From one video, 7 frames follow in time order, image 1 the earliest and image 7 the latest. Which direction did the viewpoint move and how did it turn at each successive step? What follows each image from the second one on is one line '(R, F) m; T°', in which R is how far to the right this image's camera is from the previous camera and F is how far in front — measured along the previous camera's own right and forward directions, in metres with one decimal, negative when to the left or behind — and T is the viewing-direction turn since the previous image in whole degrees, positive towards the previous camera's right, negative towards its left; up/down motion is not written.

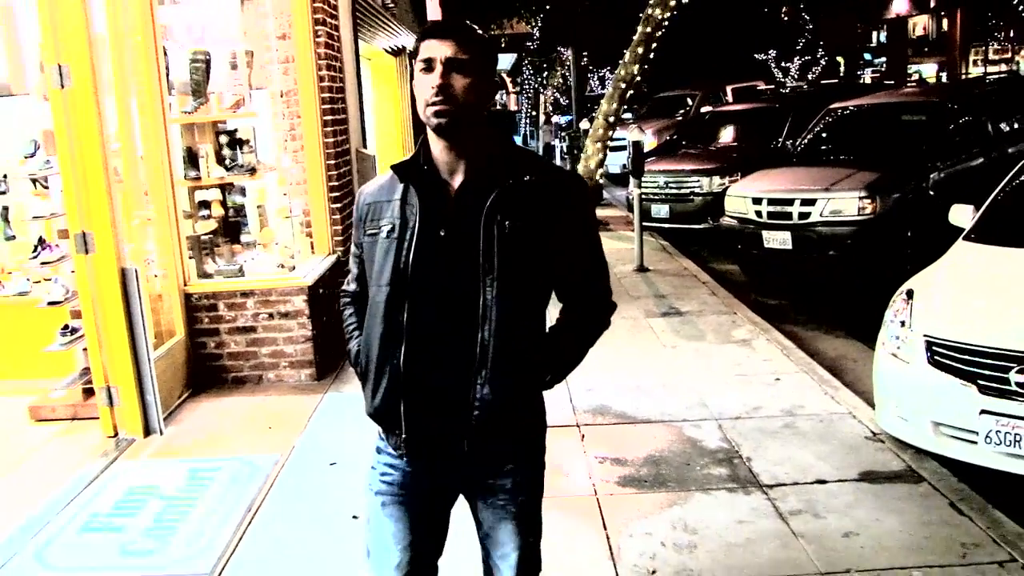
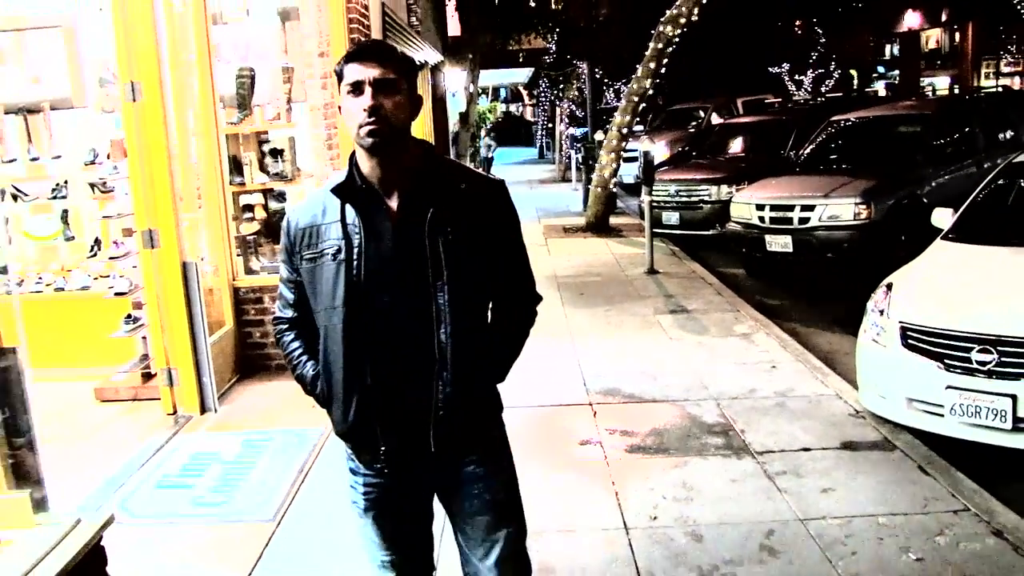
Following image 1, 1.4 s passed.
(0.0, -0.6) m; -1°
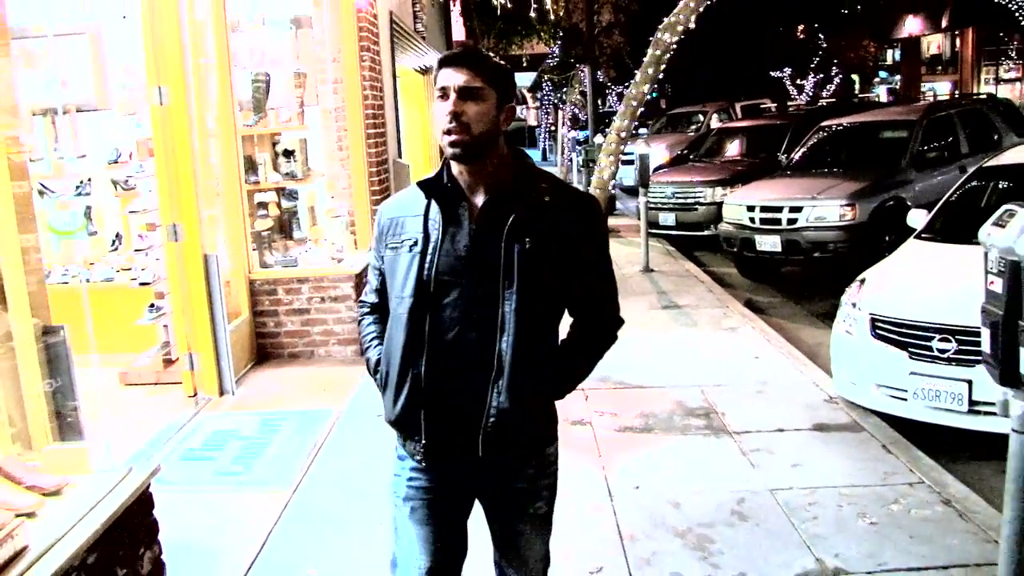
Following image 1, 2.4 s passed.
(0.0, -0.4) m; 0°
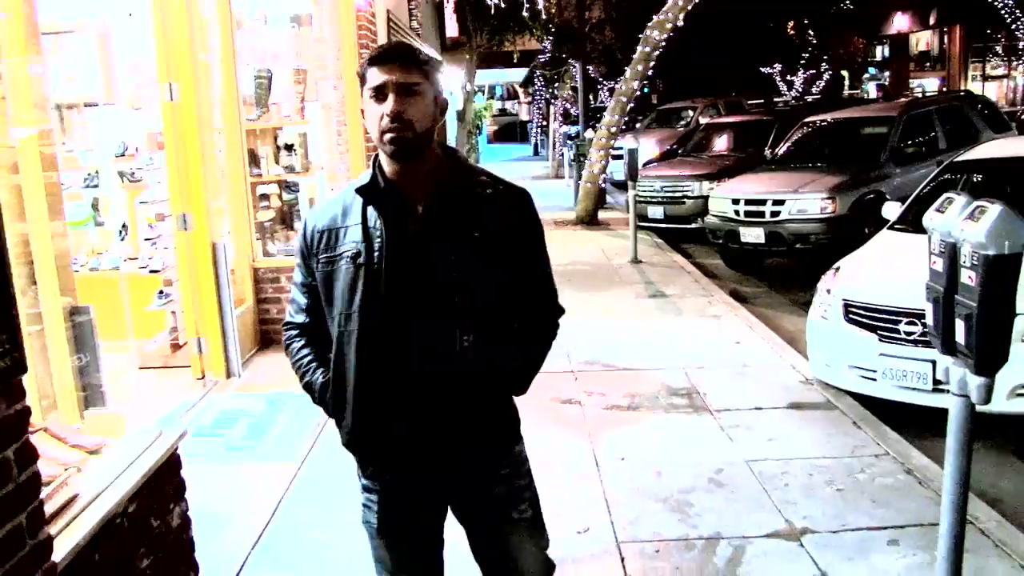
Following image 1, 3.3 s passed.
(0.0, -0.3) m; +1°
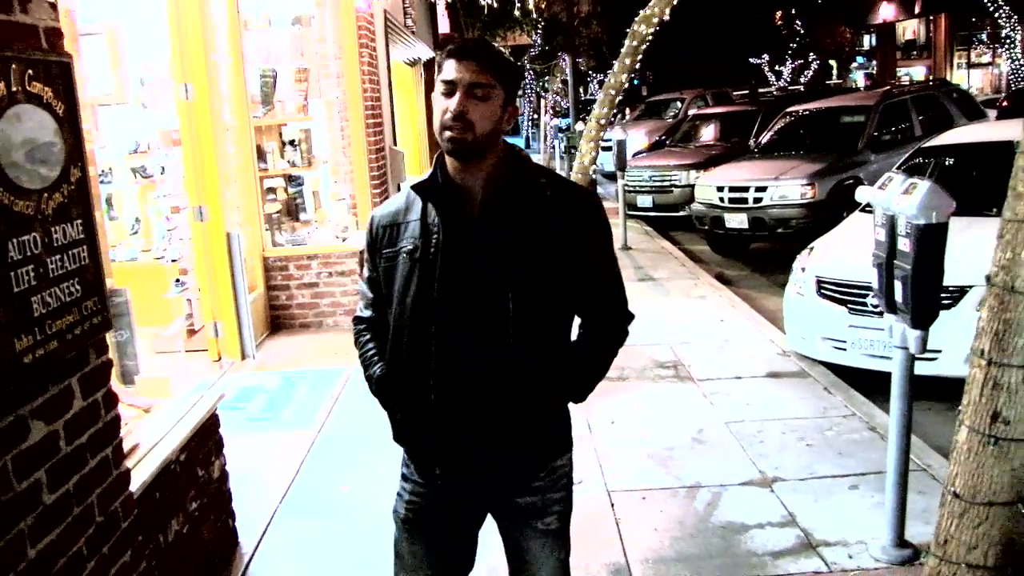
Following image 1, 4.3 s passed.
(0.0, -0.4) m; 0°
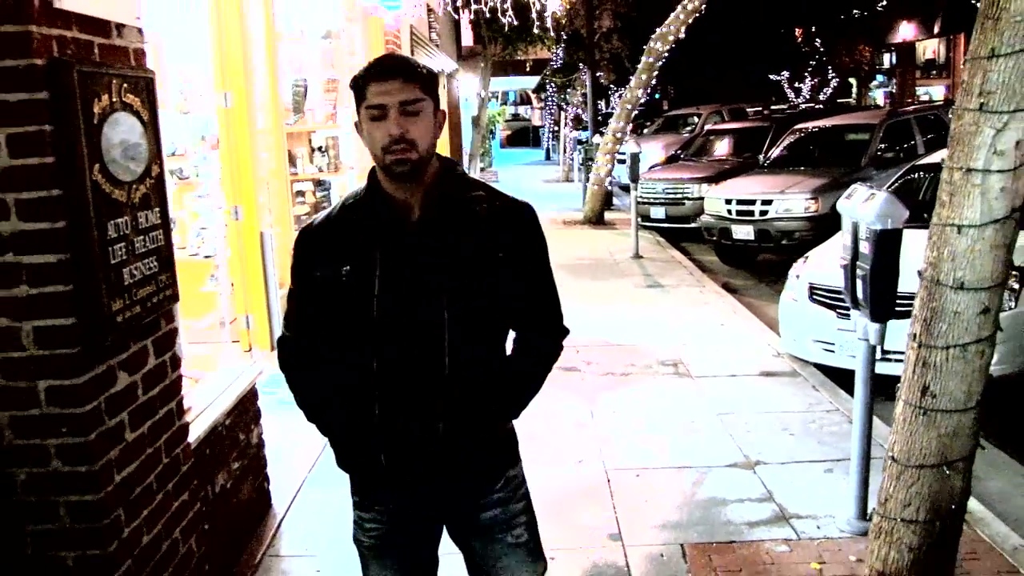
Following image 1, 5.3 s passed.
(0.0, -0.4) m; -1°
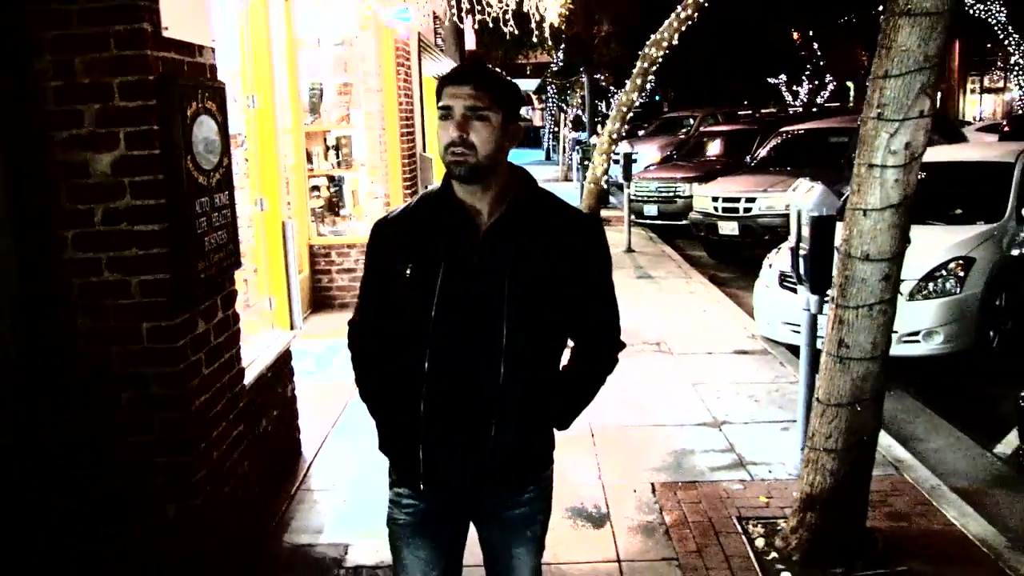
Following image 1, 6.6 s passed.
(0.0, -0.7) m; 0°
